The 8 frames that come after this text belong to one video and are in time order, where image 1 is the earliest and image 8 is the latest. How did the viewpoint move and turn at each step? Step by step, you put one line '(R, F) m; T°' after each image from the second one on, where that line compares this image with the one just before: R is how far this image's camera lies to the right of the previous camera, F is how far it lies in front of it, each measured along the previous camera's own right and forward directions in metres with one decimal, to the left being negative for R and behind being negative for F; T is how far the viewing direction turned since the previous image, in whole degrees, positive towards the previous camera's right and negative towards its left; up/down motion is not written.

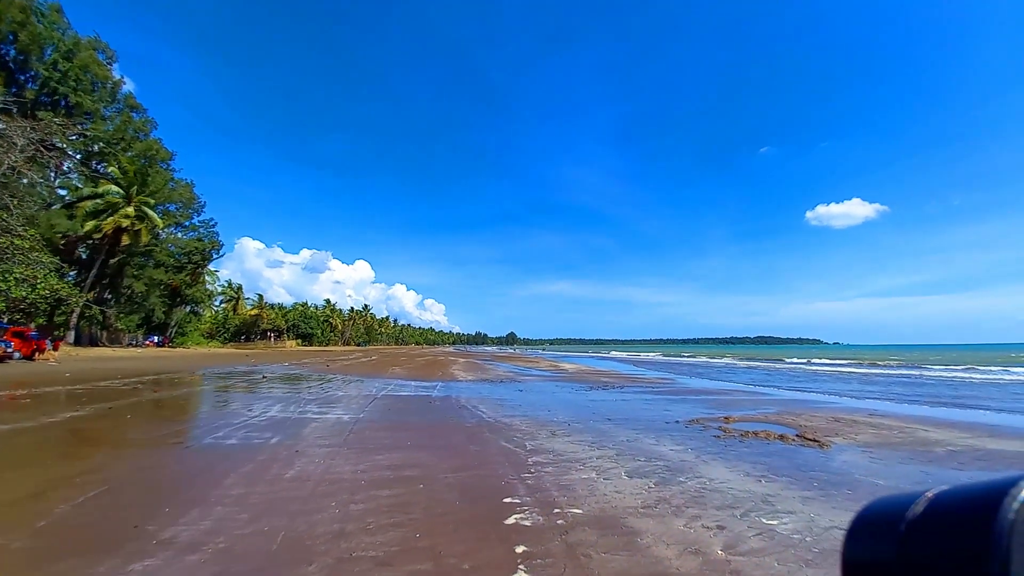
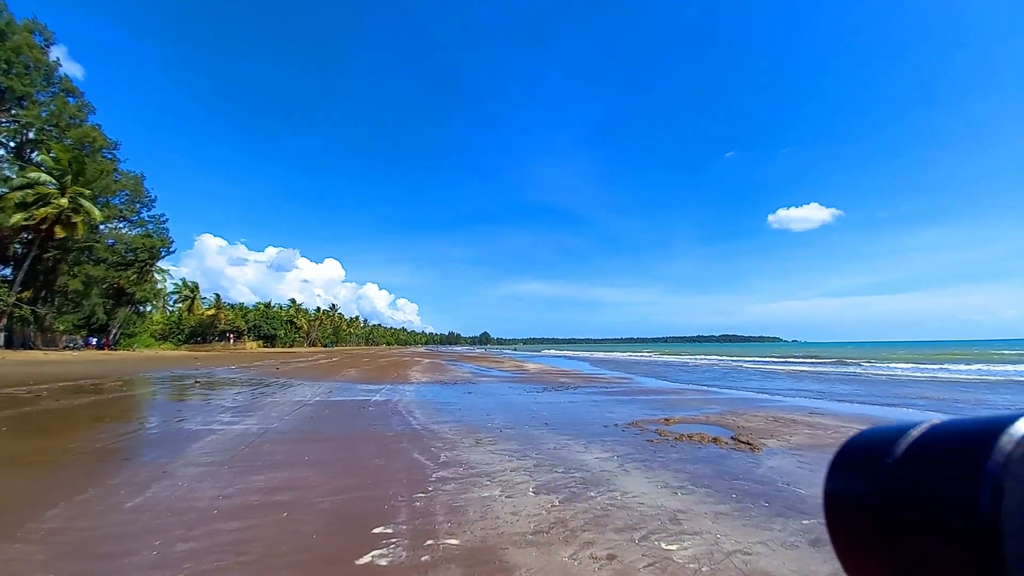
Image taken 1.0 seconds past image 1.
(+0.9, +0.6) m; +3°
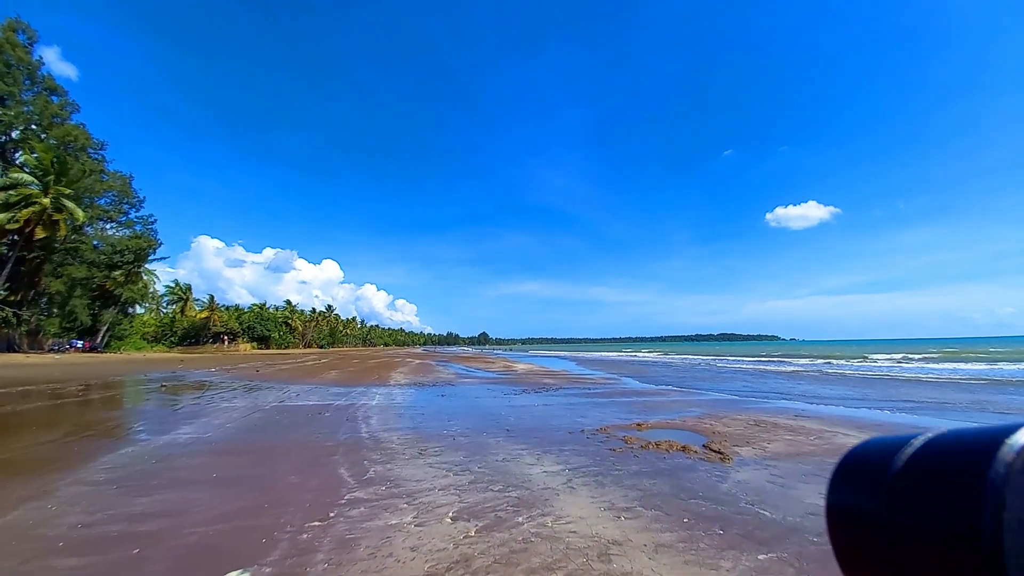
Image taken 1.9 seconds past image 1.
(+0.8, +0.8) m; 0°
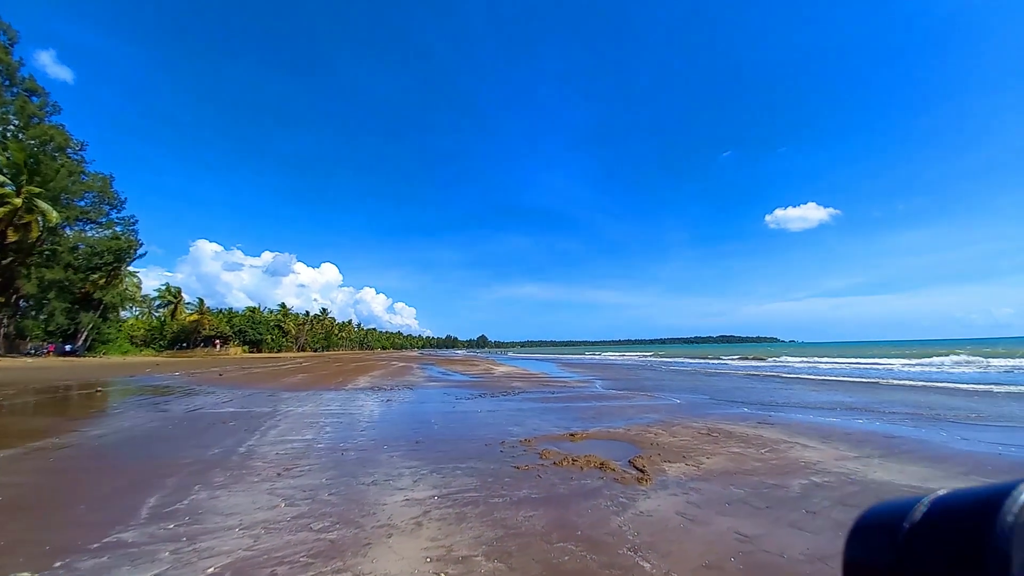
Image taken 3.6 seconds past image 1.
(+1.6, +1.3) m; 0°
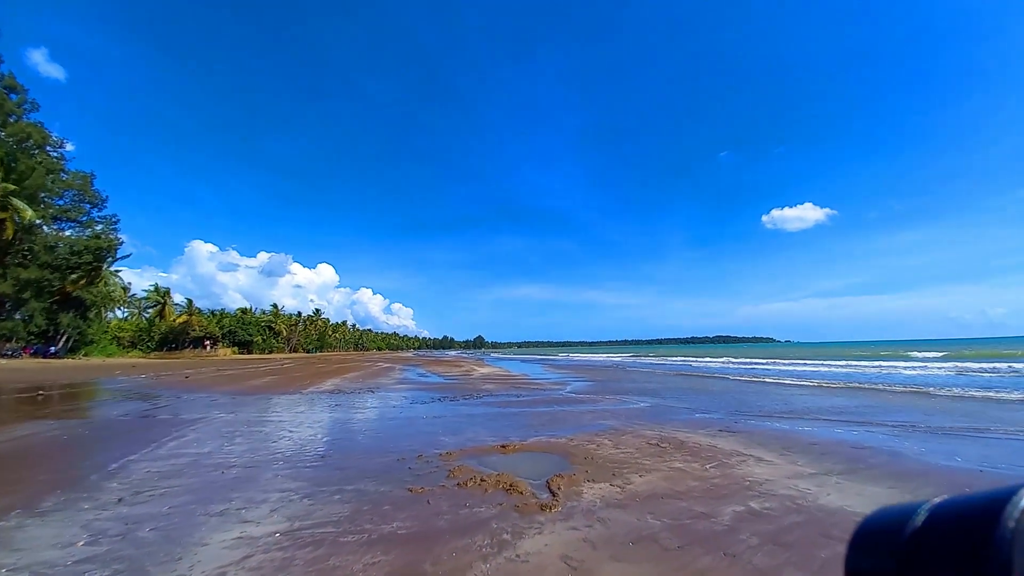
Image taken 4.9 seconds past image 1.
(+1.2, +1.0) m; 0°
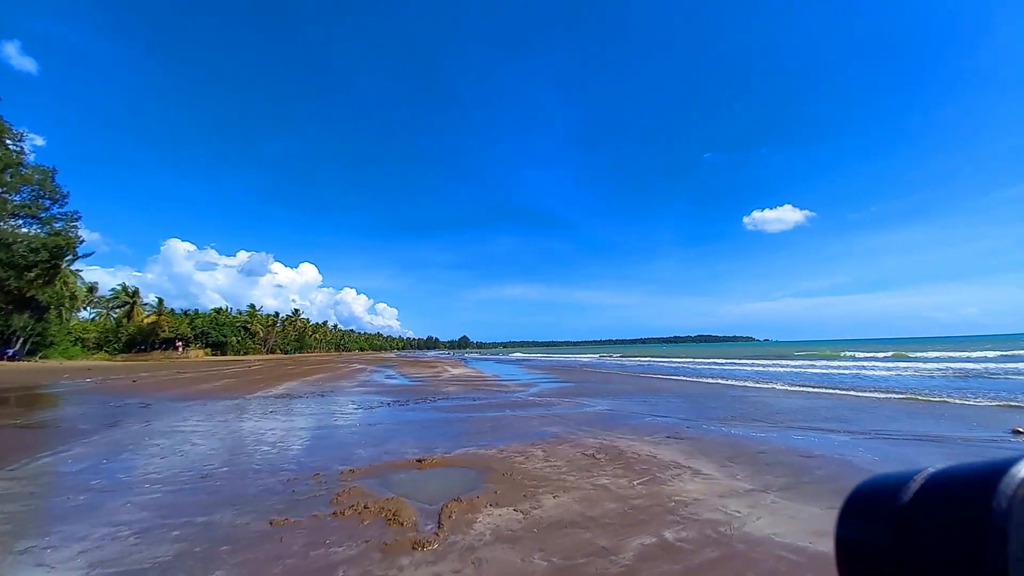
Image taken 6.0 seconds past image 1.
(+1.0, +0.9) m; +2°
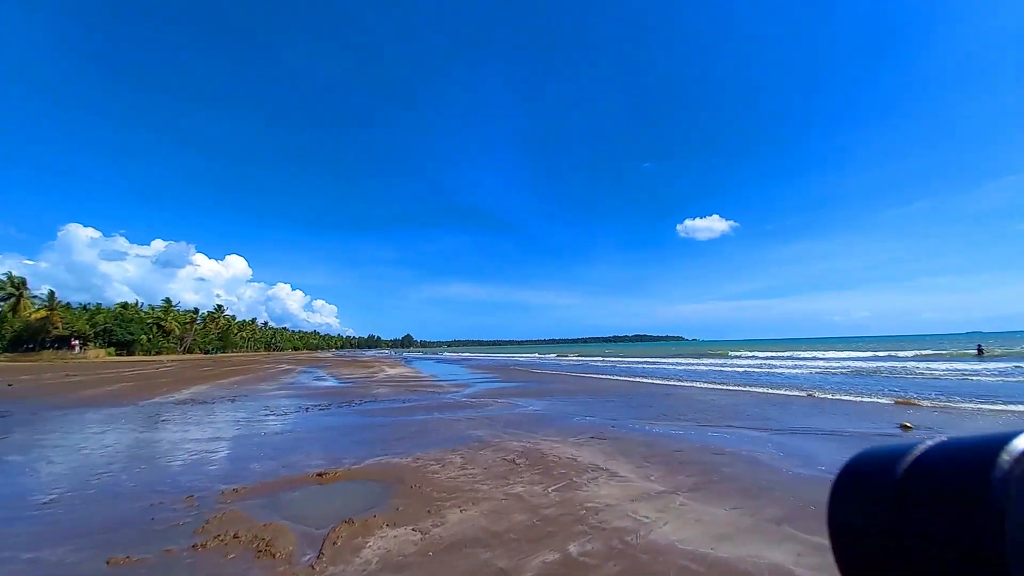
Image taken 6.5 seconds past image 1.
(+0.4, +0.4) m; +7°
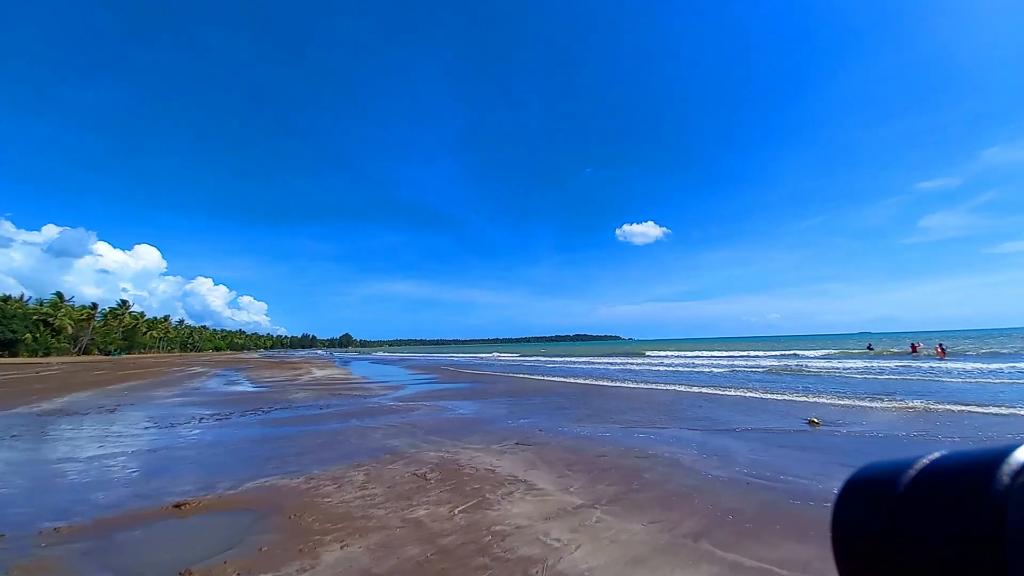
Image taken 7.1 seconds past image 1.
(+0.4, +0.7) m; +7°
